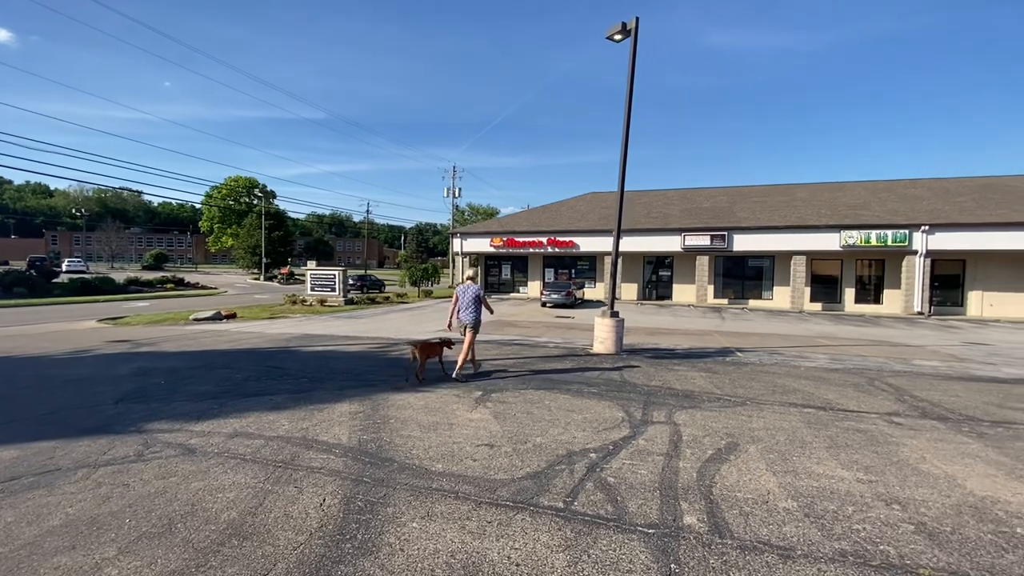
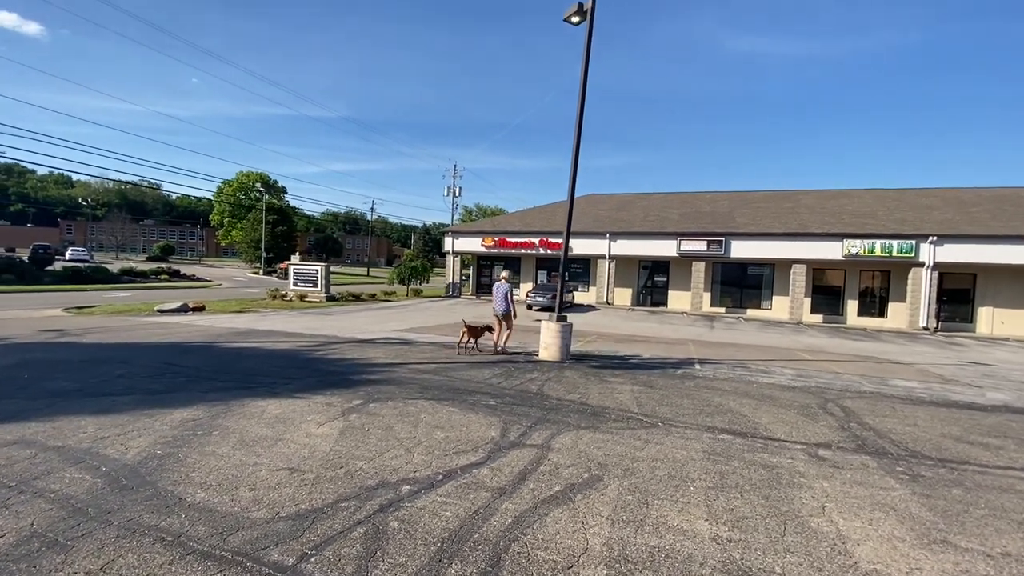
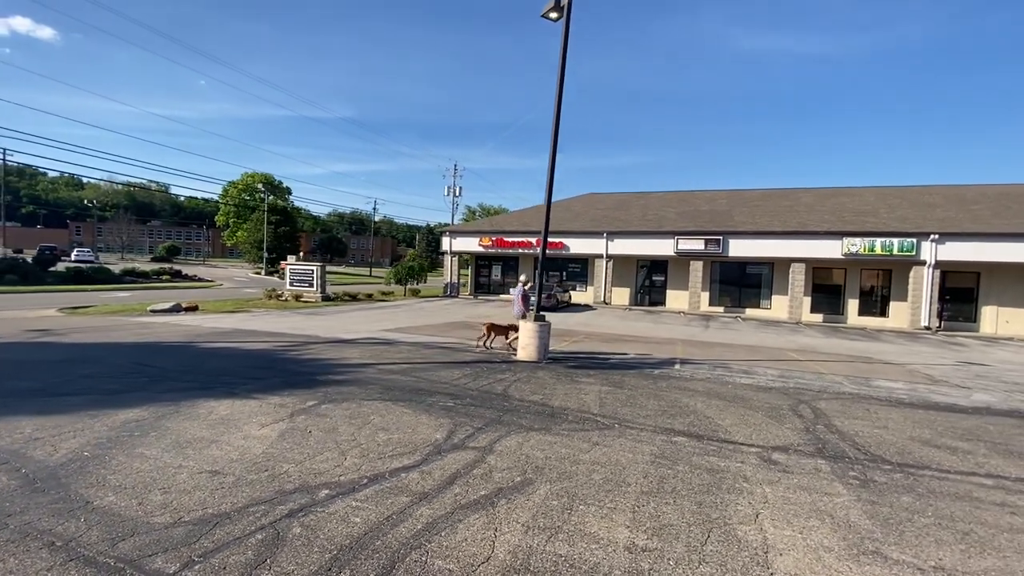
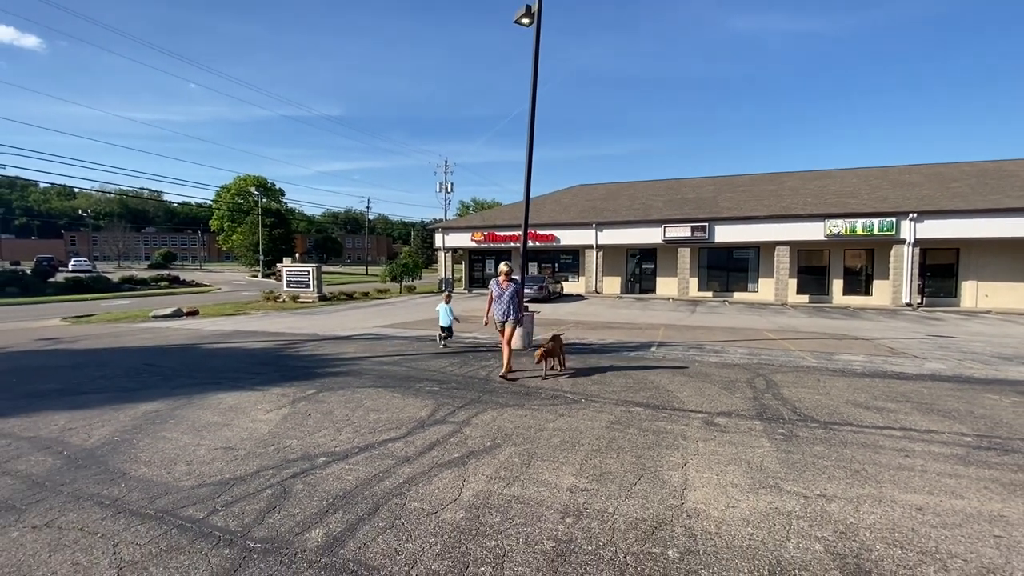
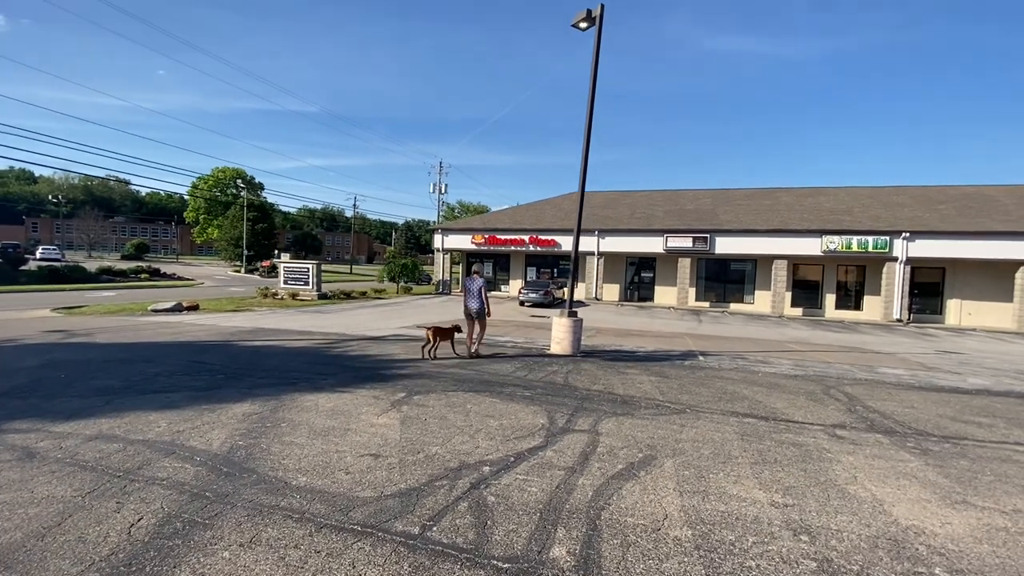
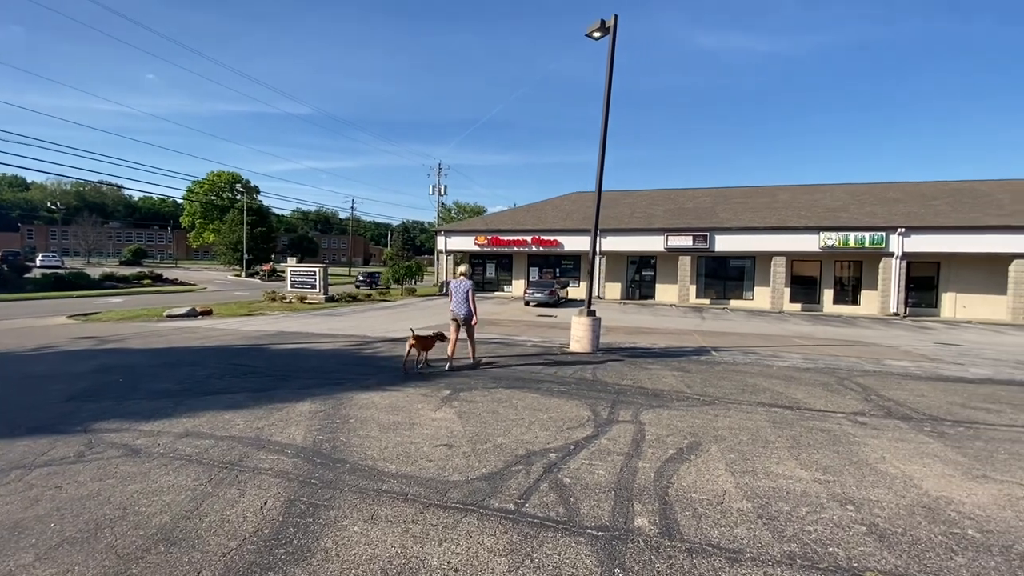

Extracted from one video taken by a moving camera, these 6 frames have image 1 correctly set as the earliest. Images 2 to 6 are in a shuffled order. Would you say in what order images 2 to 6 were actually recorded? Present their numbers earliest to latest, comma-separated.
6, 5, 2, 3, 4
